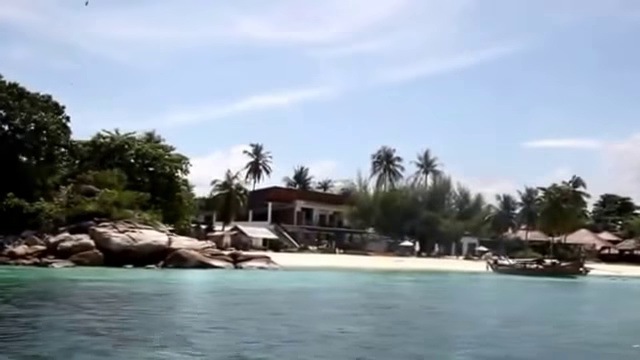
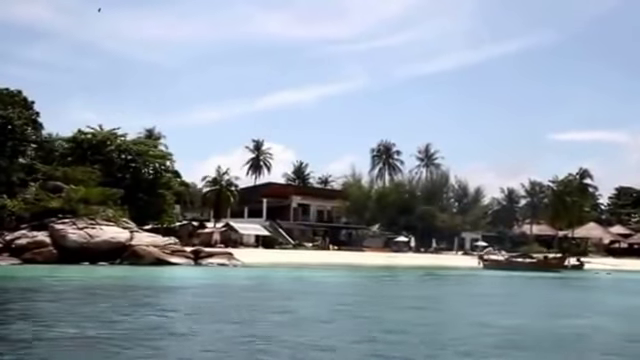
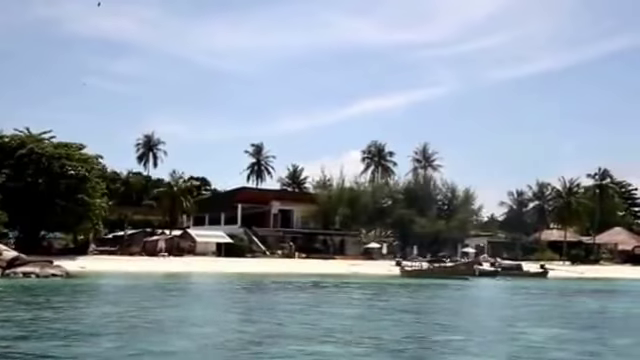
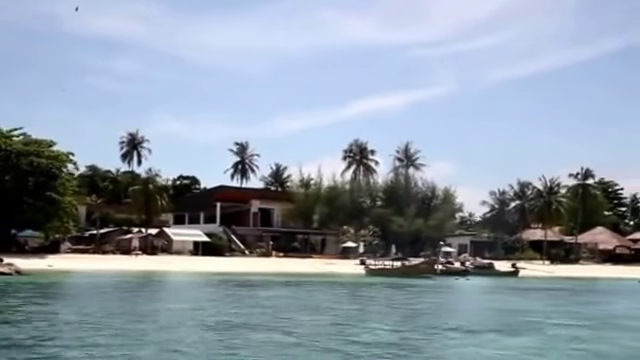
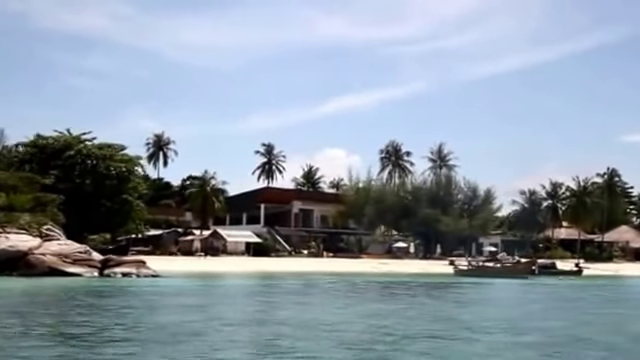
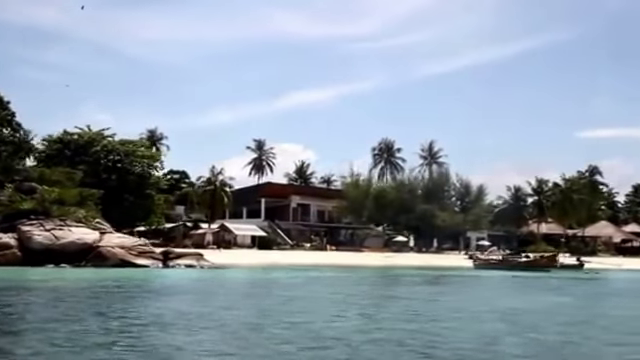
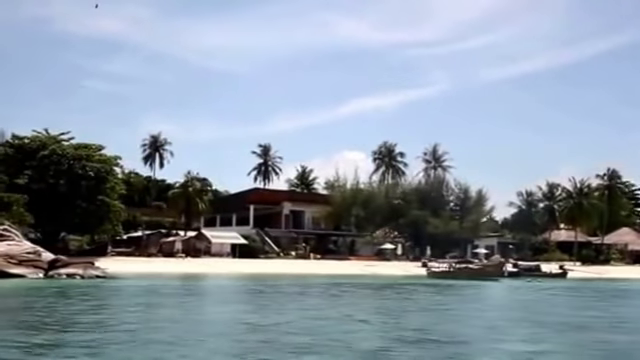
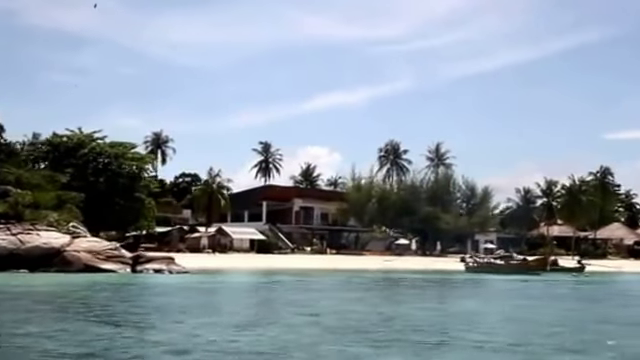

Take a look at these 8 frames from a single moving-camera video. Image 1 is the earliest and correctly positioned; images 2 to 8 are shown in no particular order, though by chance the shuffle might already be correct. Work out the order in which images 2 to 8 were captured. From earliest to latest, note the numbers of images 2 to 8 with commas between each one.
2, 6, 8, 5, 7, 3, 4
